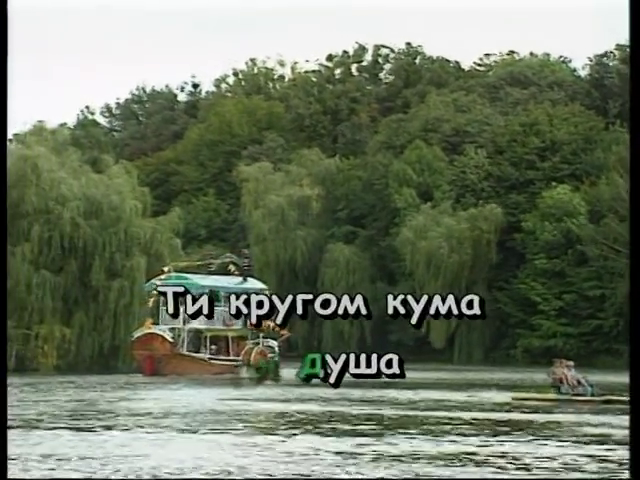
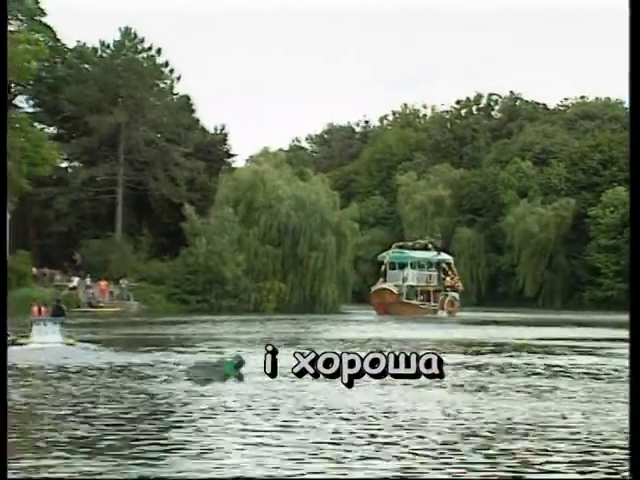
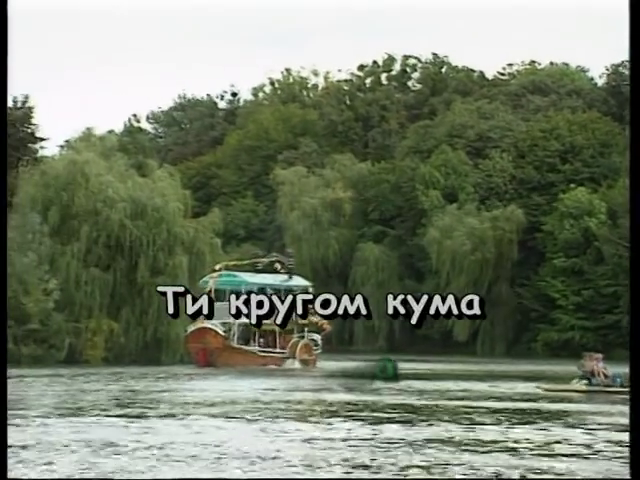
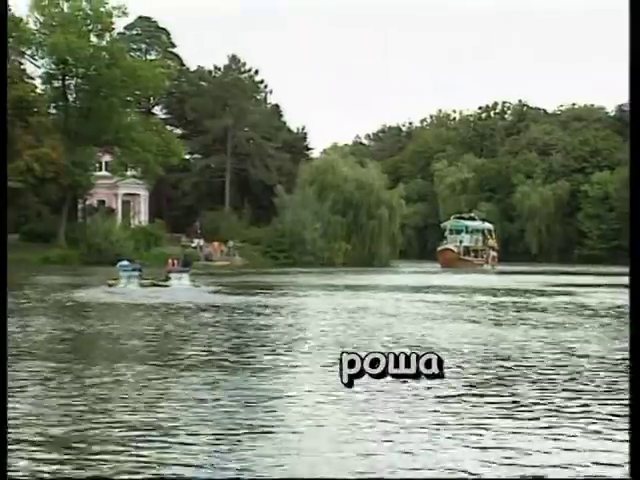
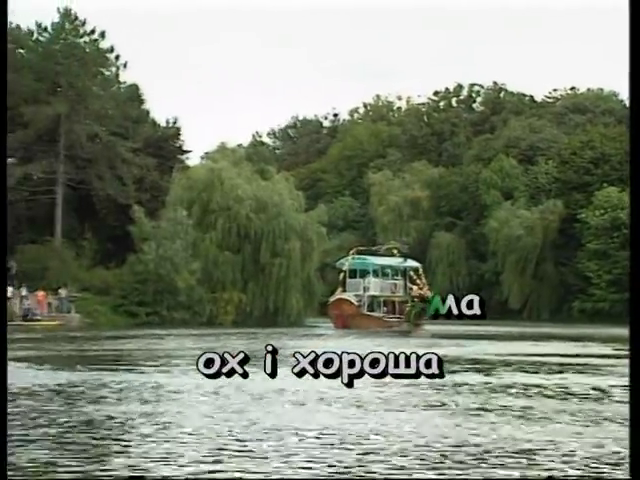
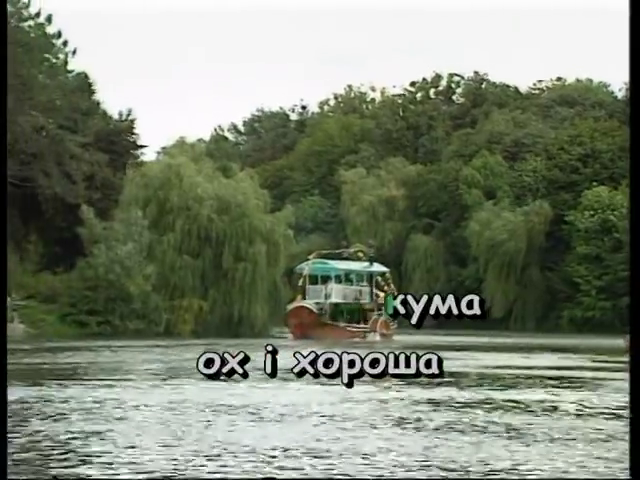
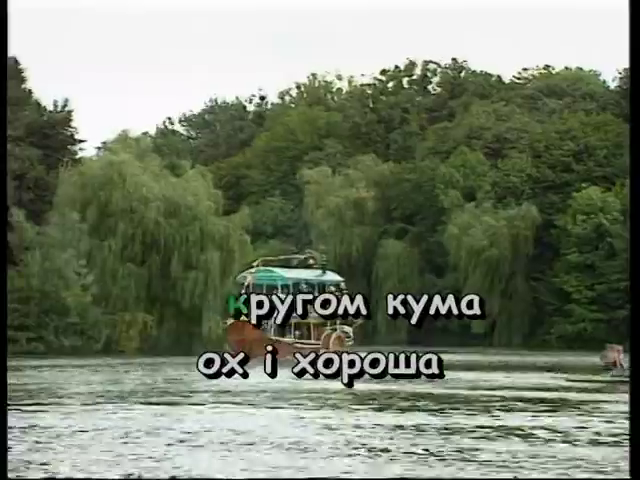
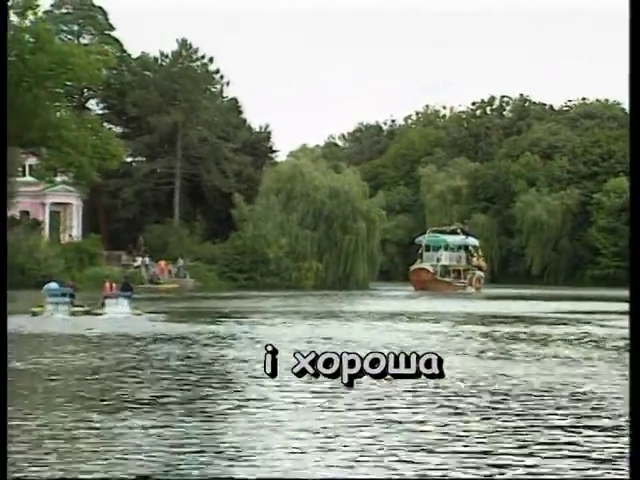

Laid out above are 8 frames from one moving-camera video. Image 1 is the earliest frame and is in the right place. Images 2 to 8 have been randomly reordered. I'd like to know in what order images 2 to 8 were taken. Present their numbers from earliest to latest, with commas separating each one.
3, 7, 6, 5, 2, 8, 4
